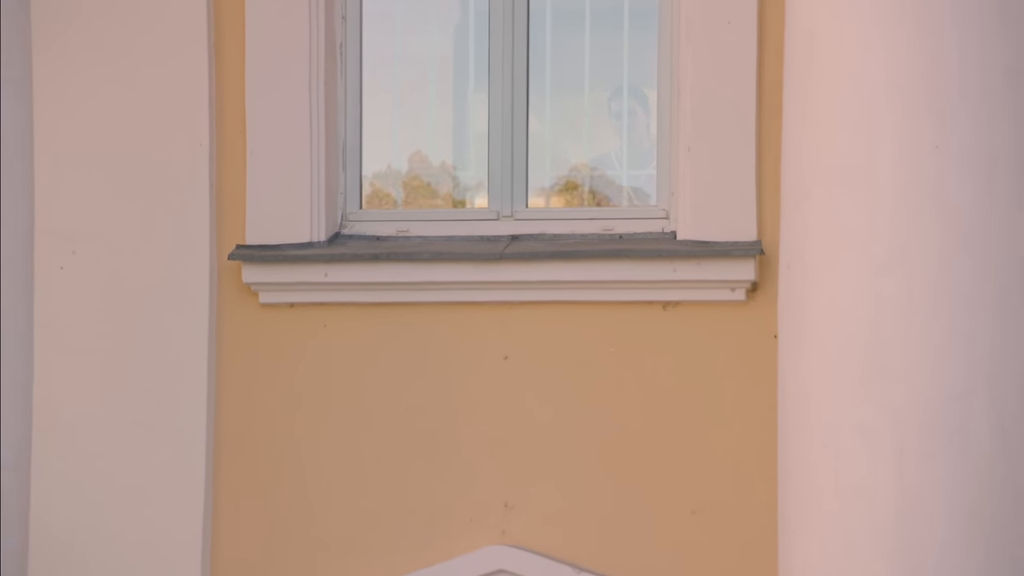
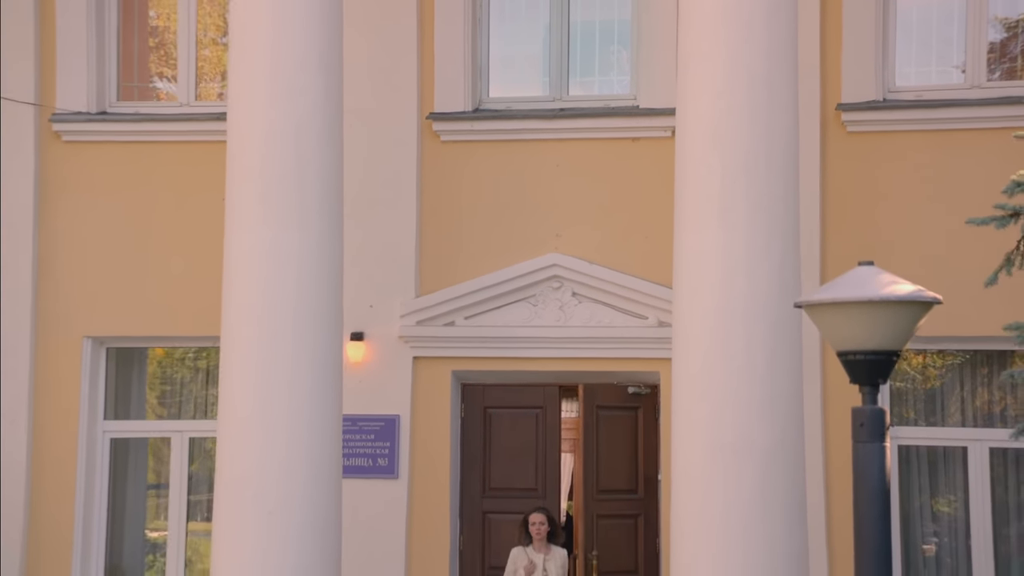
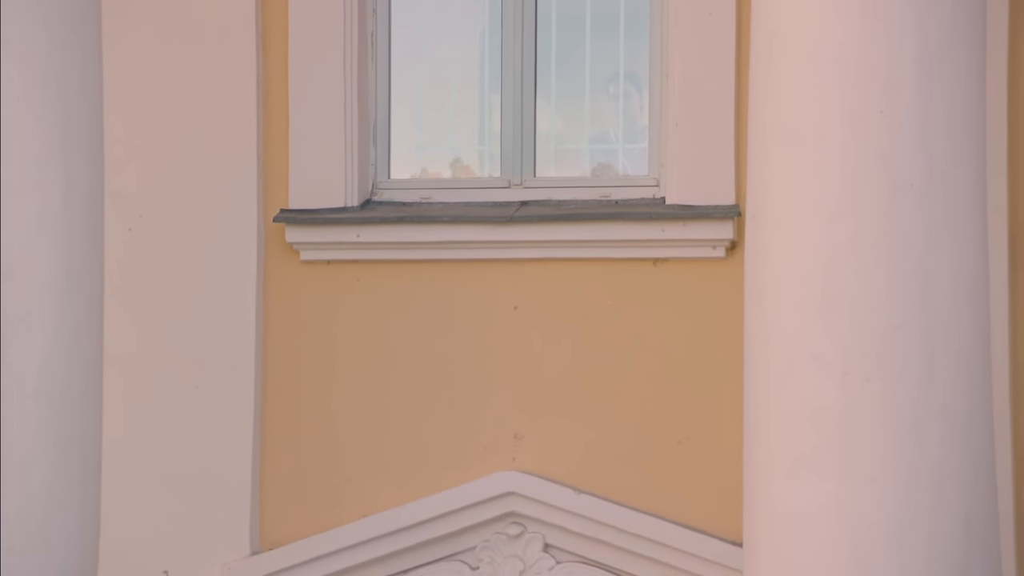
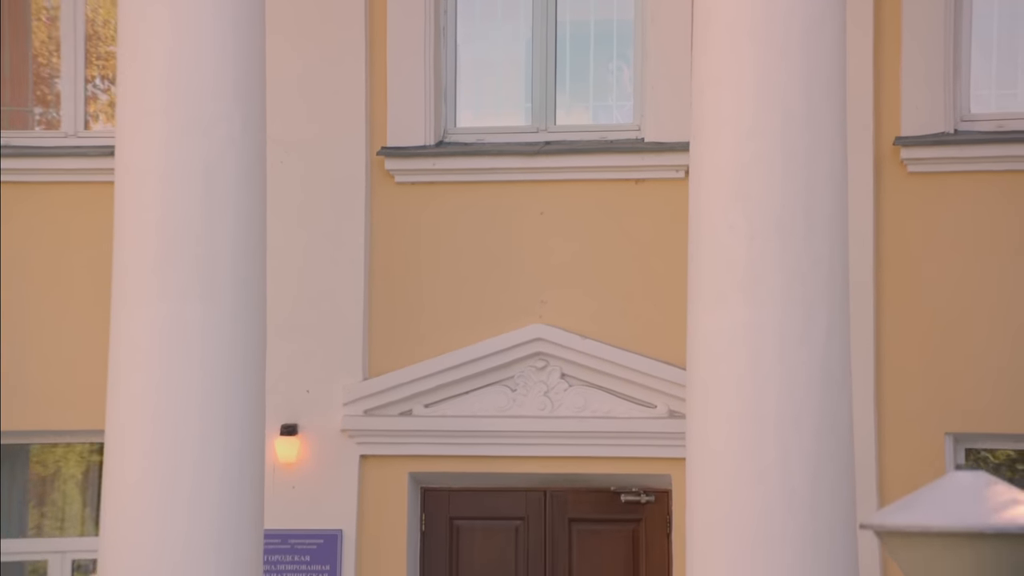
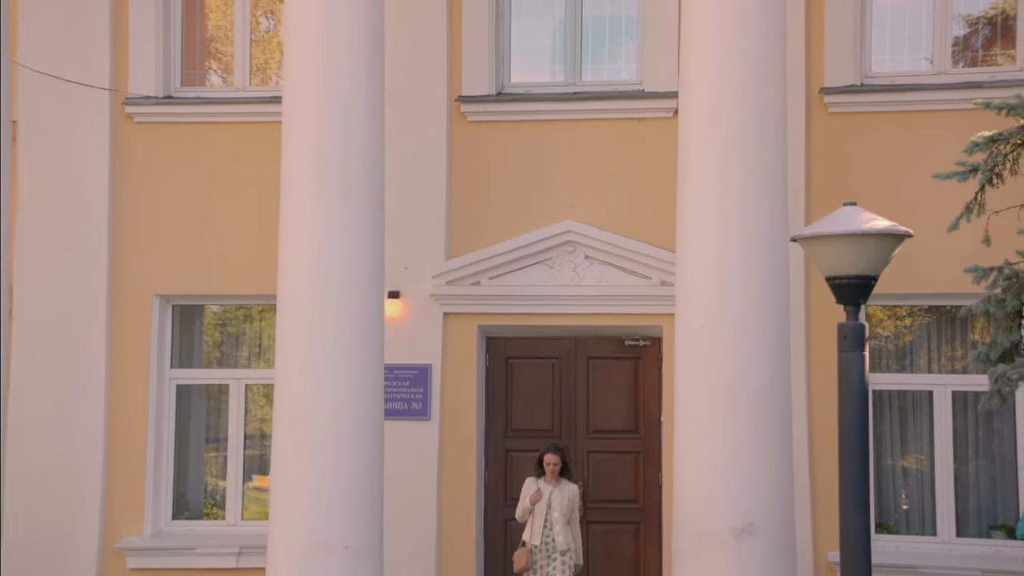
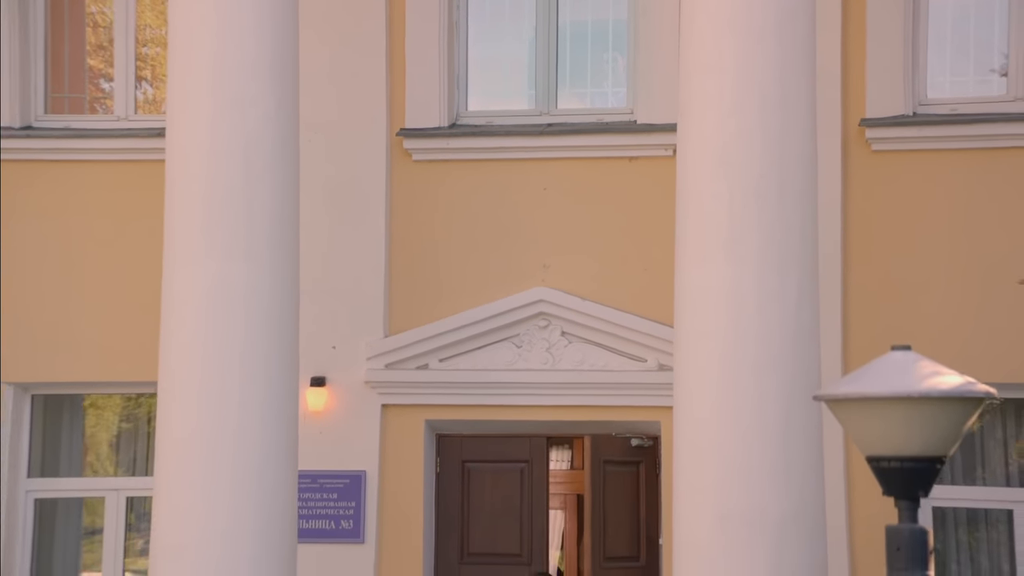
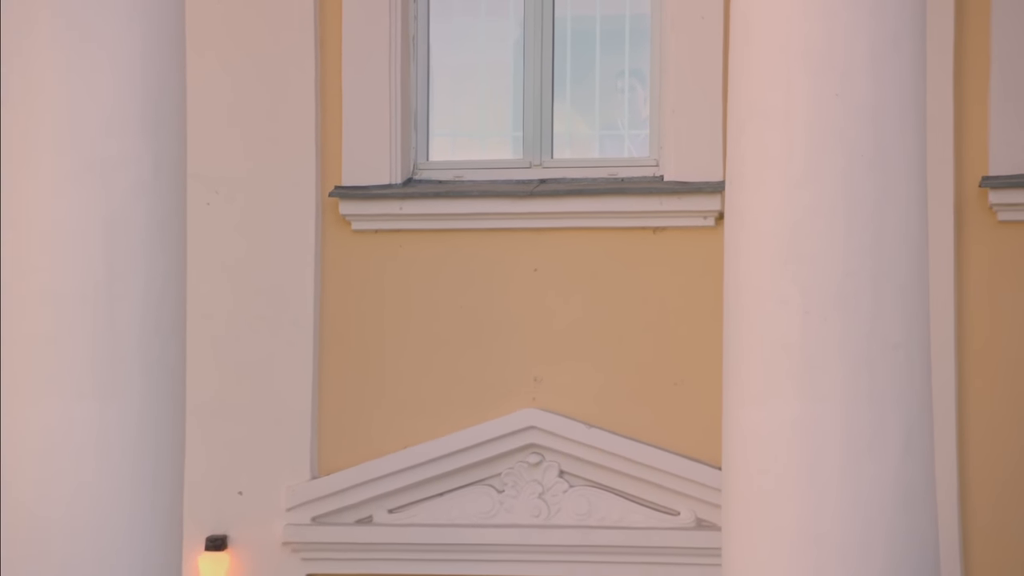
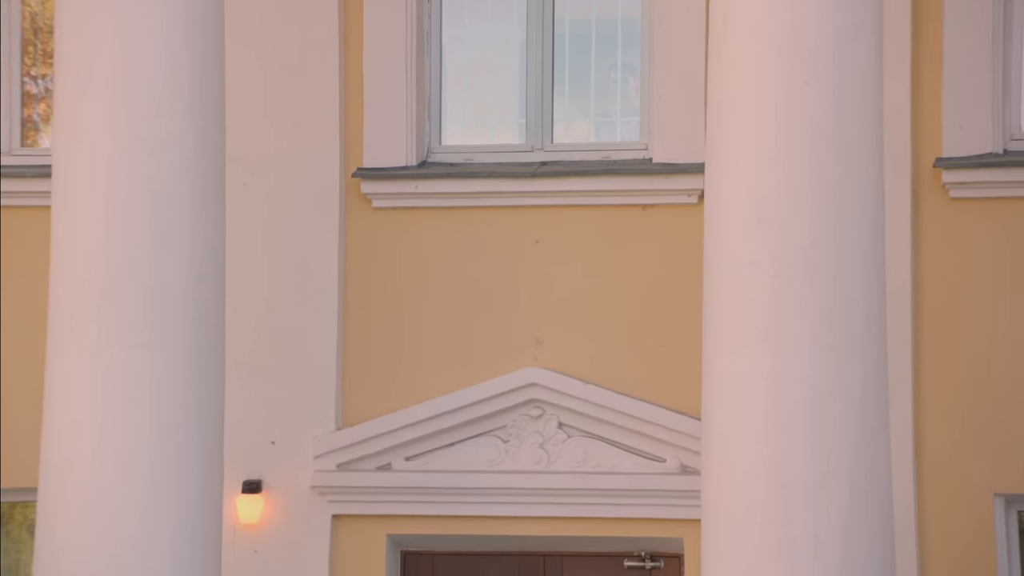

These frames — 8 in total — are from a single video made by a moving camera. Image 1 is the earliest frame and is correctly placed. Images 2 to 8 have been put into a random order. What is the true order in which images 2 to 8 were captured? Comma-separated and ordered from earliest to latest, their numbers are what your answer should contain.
3, 7, 8, 4, 6, 2, 5
